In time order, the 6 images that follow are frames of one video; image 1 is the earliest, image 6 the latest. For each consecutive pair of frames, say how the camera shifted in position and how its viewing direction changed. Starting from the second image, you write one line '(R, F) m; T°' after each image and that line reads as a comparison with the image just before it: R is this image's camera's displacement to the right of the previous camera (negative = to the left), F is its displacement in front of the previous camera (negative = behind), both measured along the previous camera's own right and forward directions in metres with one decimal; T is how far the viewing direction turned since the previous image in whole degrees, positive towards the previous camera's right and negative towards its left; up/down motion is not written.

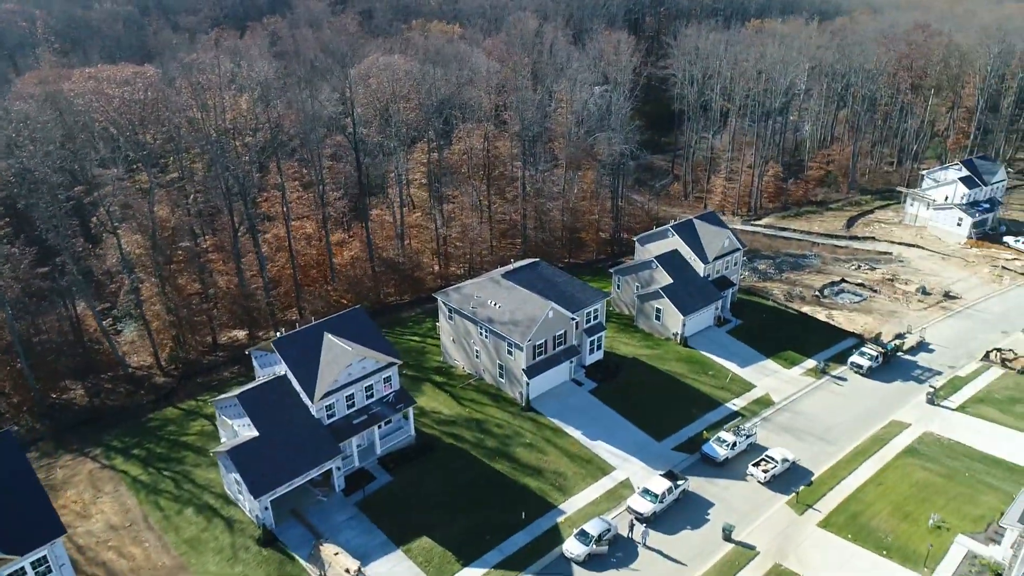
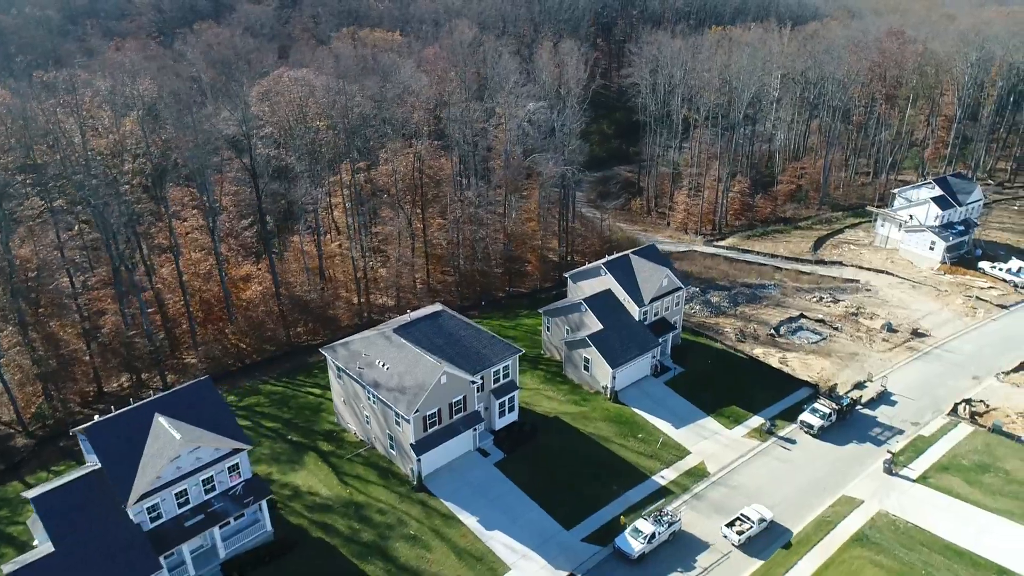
(+3.9, +4.3) m; +1°
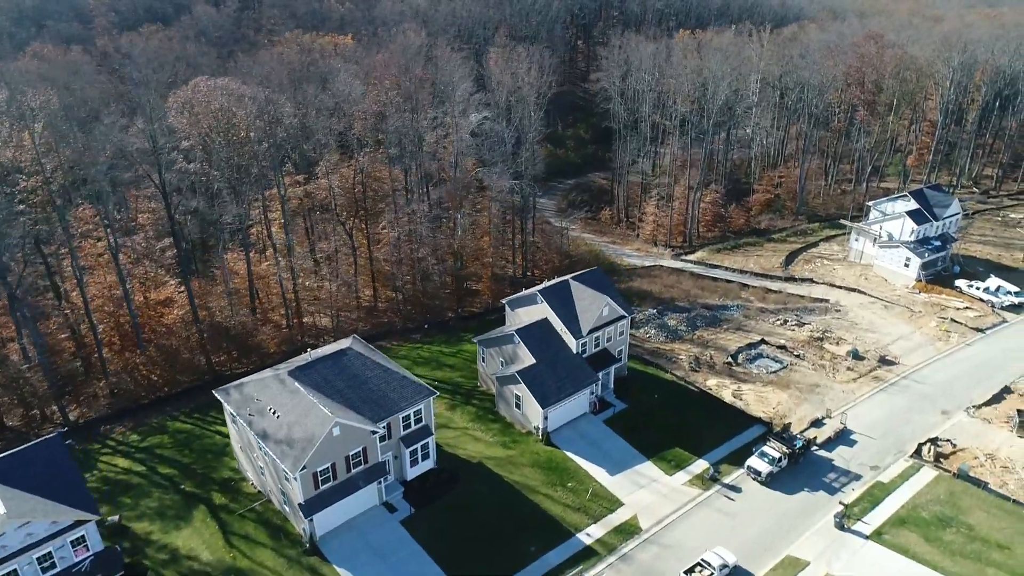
(+3.1, +2.8) m; 0°
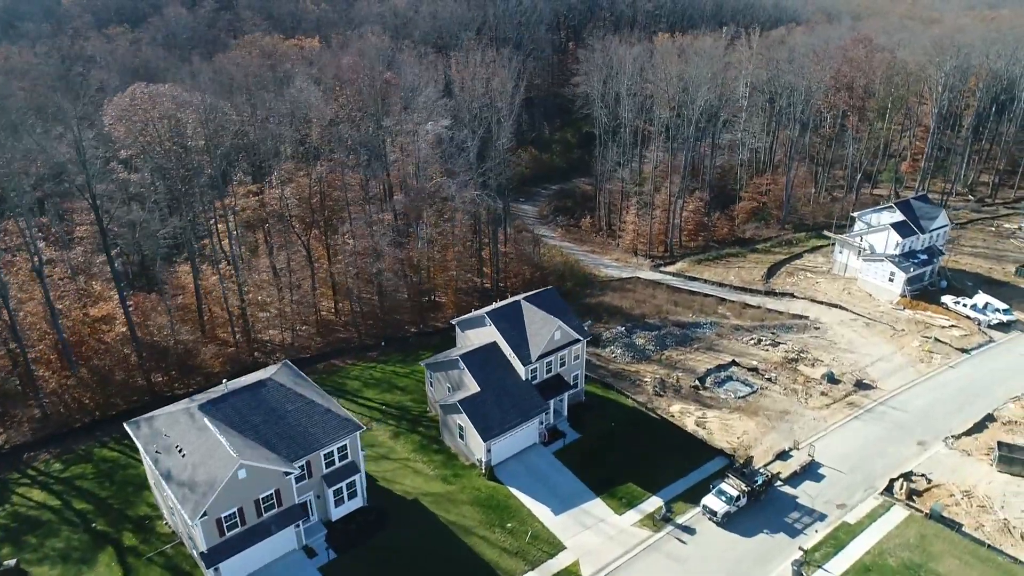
(+2.4, +2.0) m; 0°
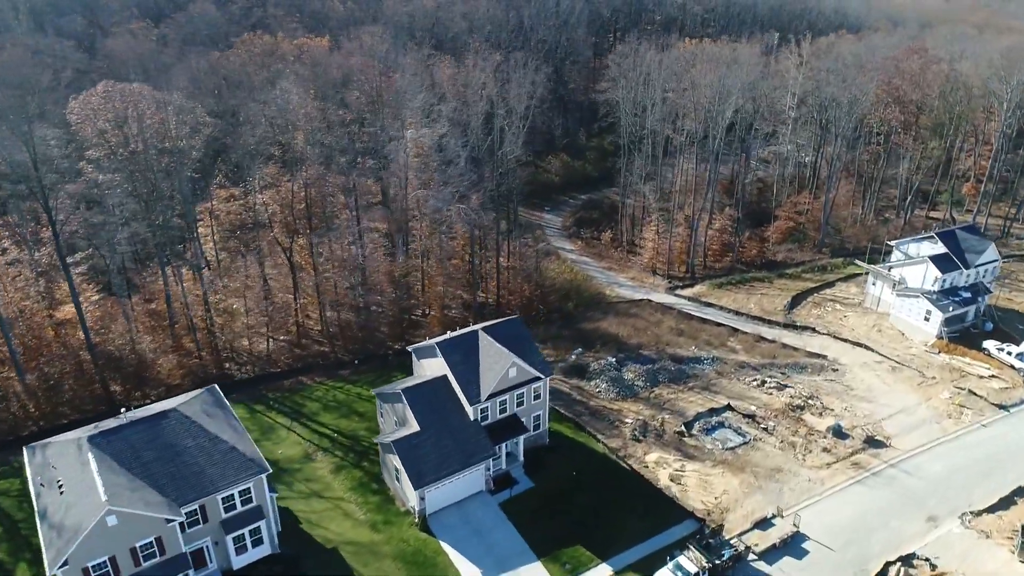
(+3.9, +3.0) m; -5°
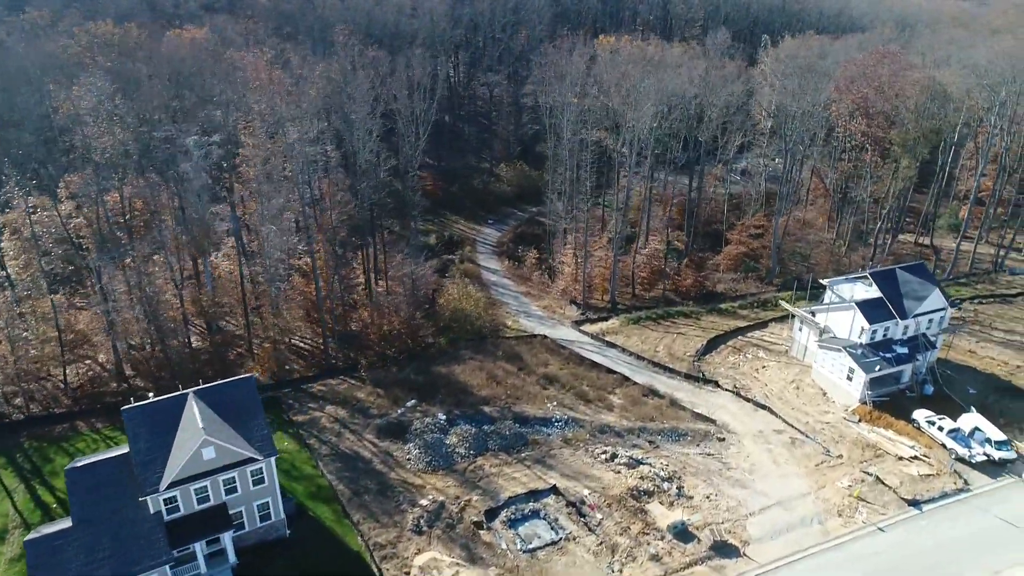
(+9.9, +6.6) m; -3°
